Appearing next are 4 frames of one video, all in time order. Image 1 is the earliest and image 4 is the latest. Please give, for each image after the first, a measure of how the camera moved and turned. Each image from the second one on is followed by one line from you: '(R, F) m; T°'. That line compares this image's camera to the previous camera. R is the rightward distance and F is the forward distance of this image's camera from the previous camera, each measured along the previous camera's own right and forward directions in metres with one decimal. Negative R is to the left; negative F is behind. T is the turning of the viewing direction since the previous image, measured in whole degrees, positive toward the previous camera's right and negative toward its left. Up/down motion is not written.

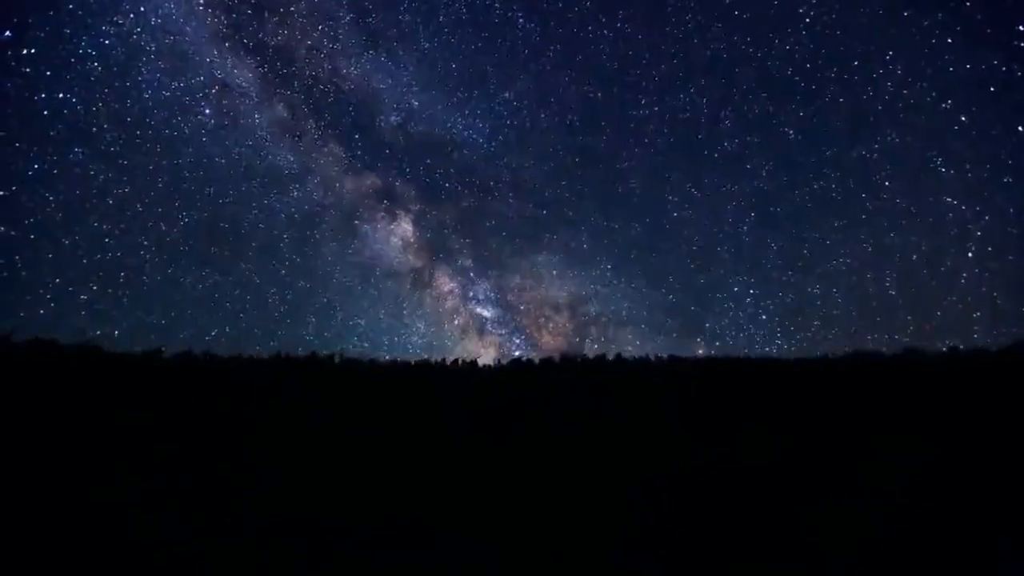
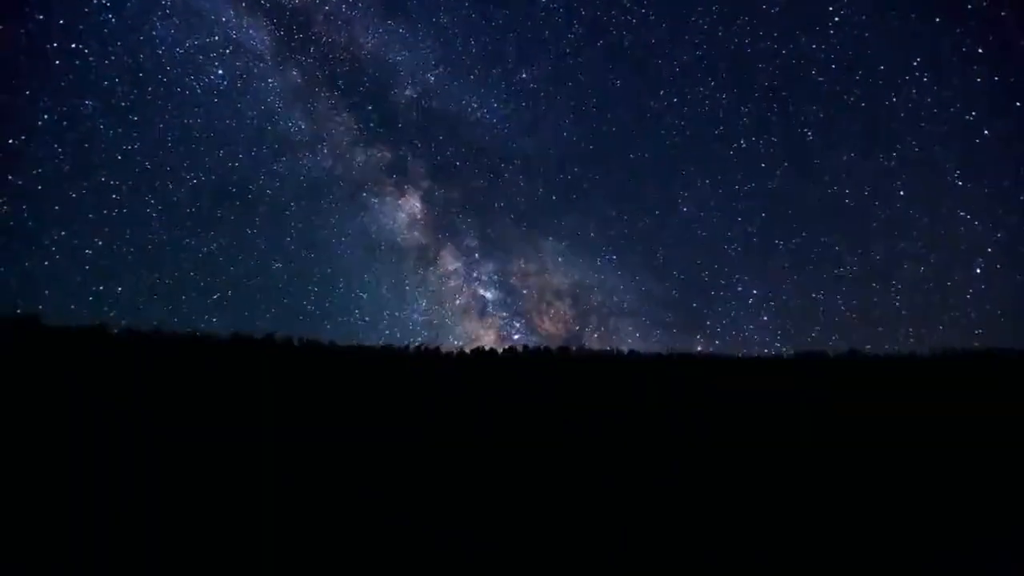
(-0.6, +2.1) m; 0°
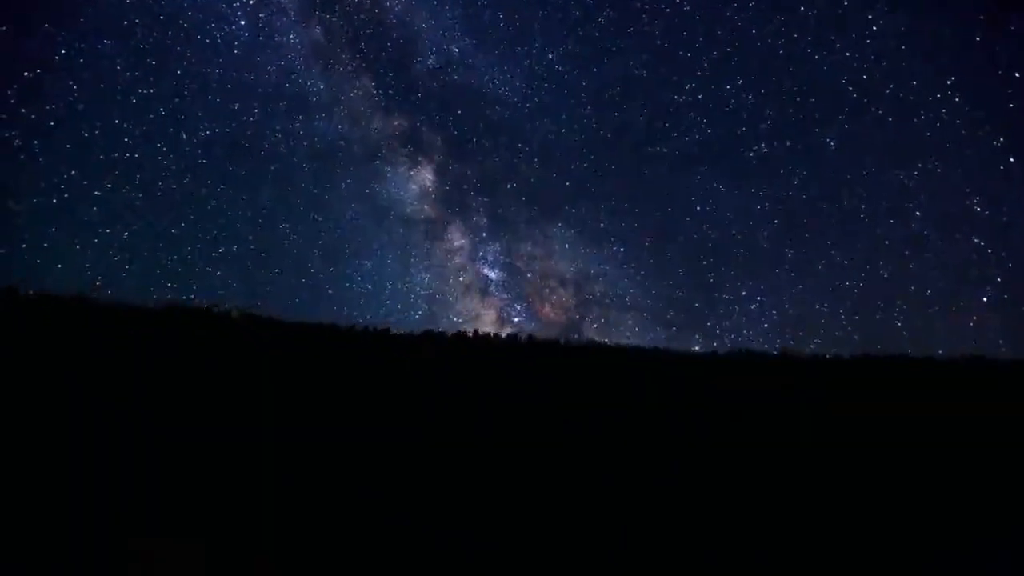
(-0.6, +2.4) m; 0°
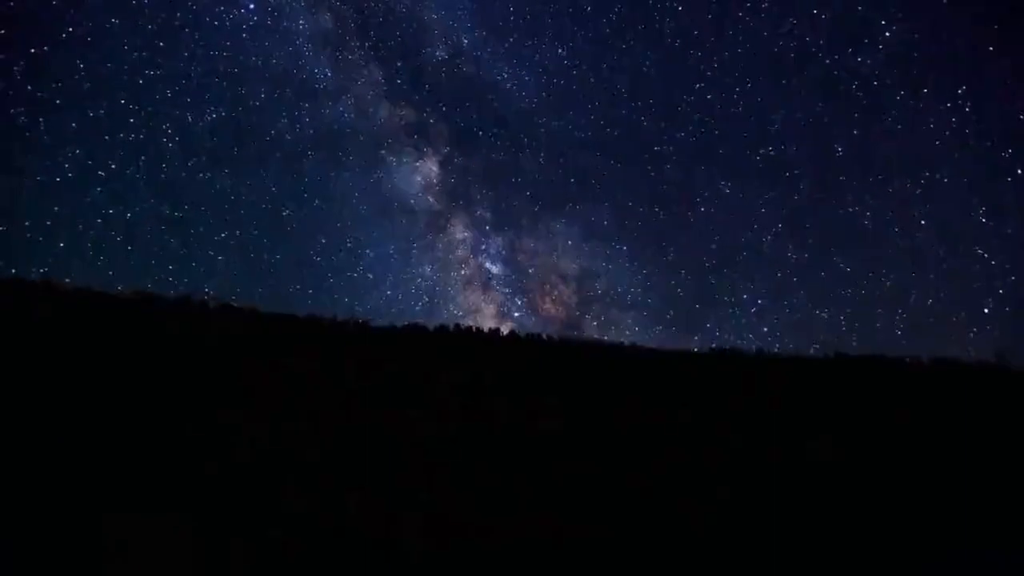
(+0.2, +0.7) m; 0°
